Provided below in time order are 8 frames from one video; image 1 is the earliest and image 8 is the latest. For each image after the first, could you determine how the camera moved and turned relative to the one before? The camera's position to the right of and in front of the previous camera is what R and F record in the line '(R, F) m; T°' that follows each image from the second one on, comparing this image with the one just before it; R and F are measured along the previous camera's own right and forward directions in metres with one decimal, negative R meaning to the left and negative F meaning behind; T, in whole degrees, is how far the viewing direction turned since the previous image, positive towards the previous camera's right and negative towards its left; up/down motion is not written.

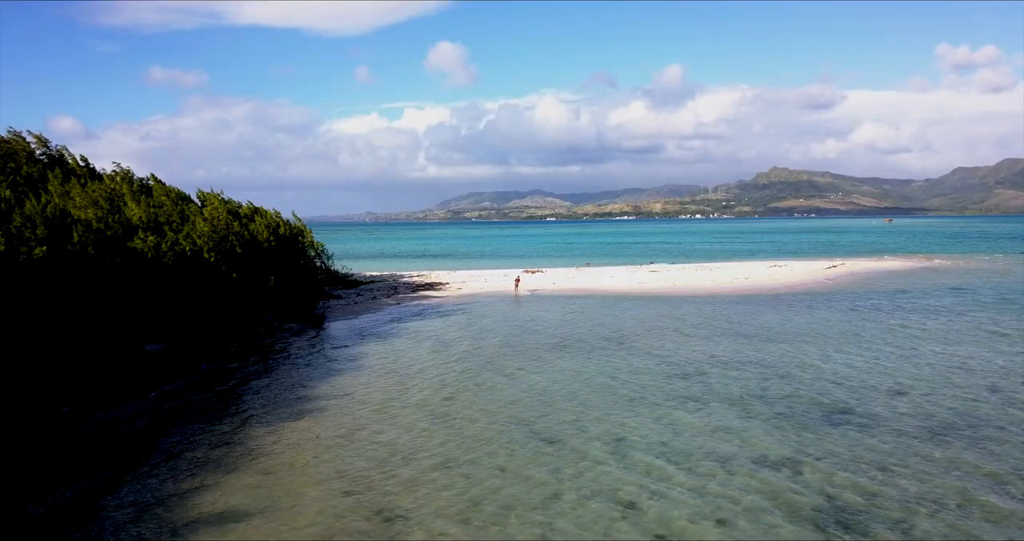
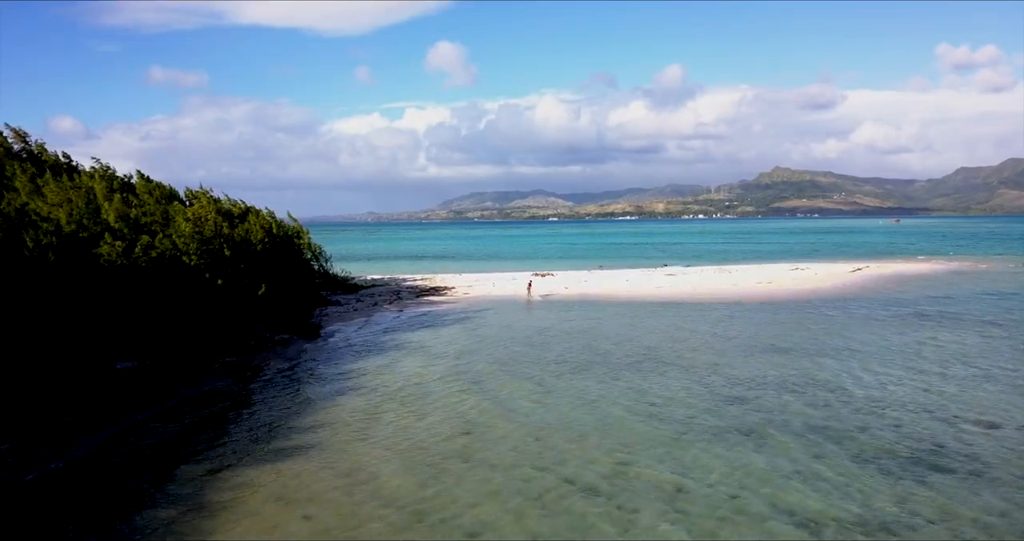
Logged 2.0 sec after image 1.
(-0.3, +2.4) m; 0°
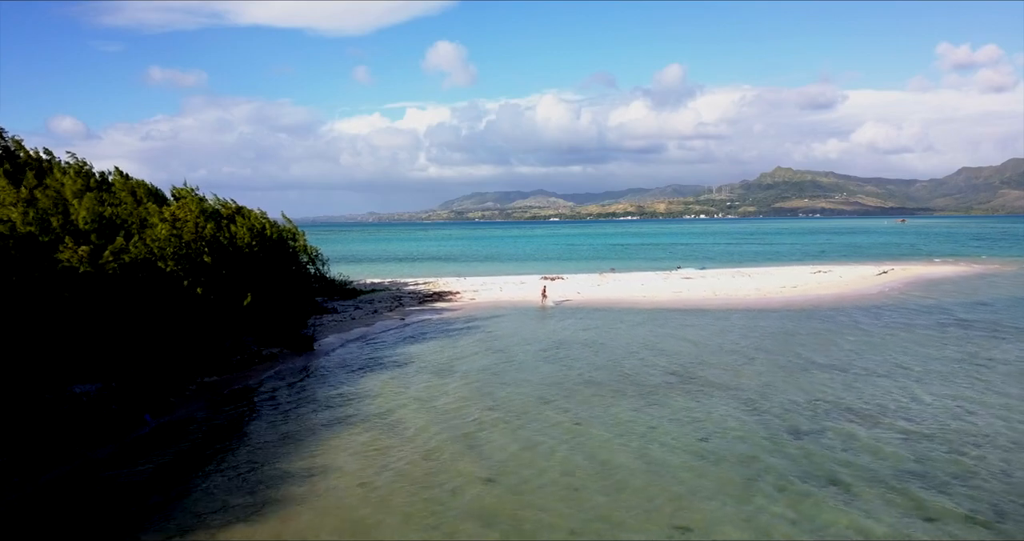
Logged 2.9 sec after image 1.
(-0.3, +2.3) m; 0°
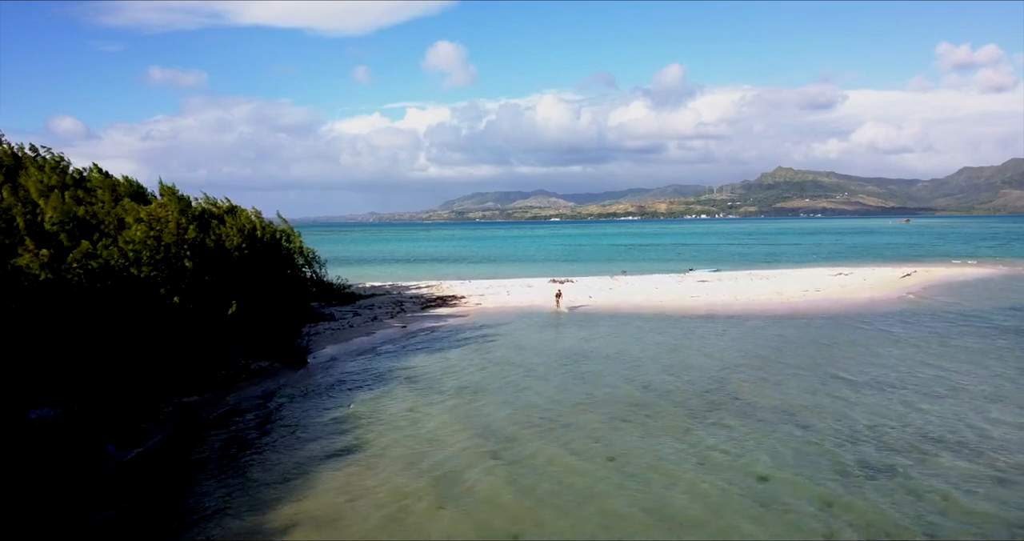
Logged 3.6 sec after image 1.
(-0.2, +2.0) m; 0°
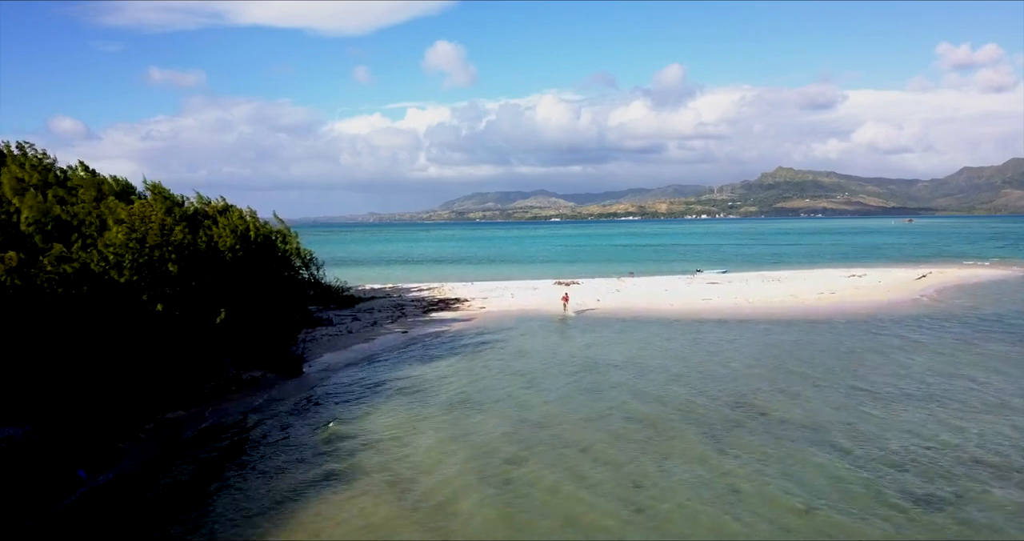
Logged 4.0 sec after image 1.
(-0.1, +1.2) m; 0°
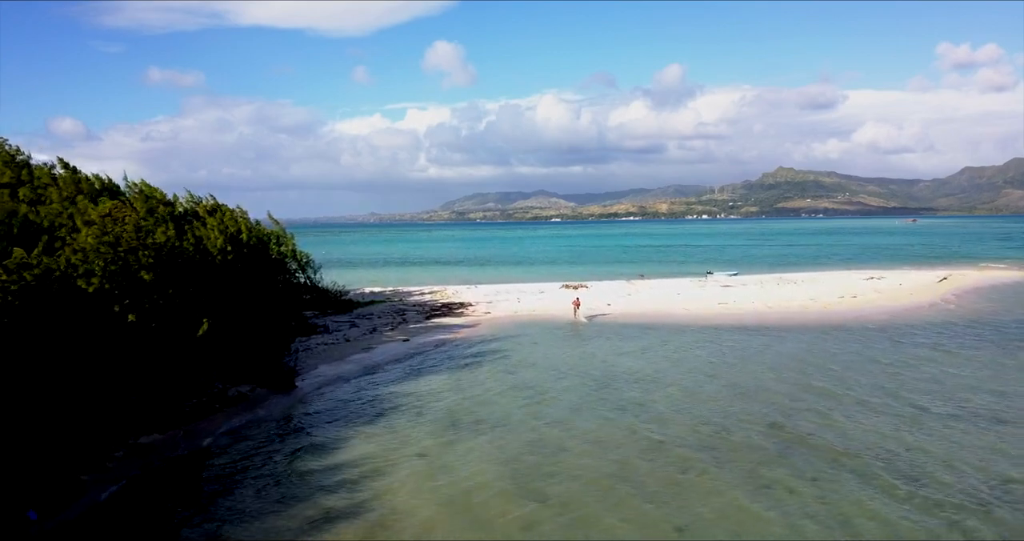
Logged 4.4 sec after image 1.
(-0.2, +1.6) m; 0°
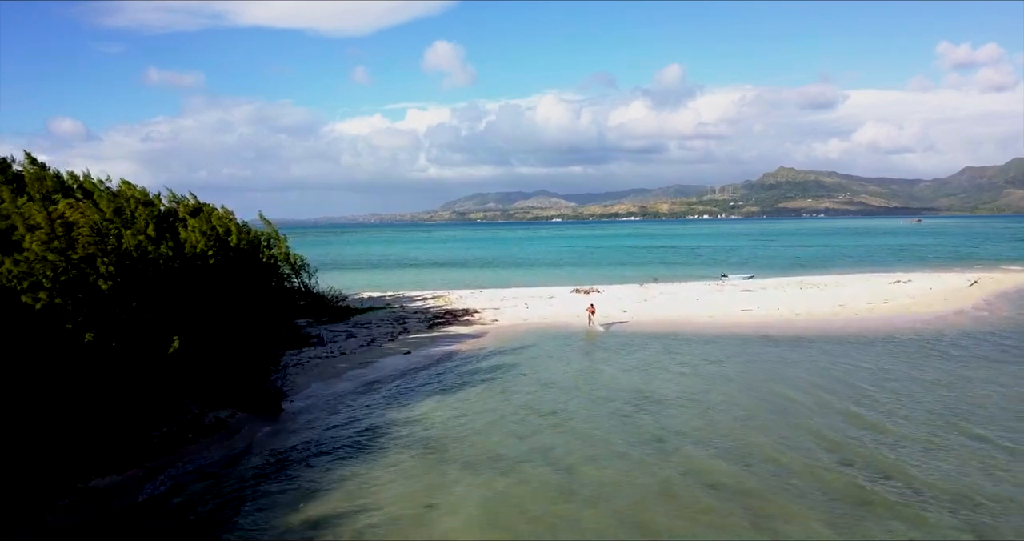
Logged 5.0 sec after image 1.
(-0.2, +2.1) m; 0°
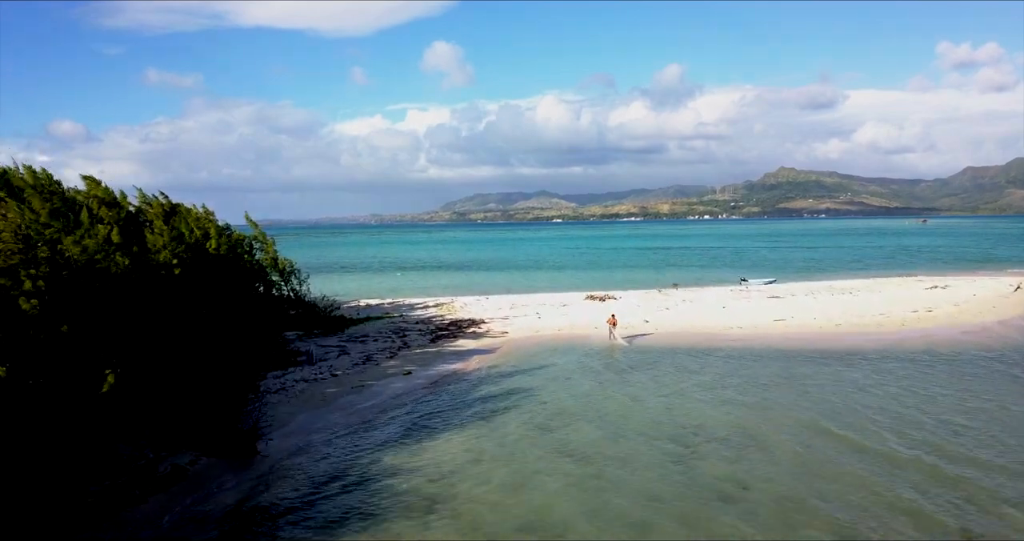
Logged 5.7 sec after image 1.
(-0.3, +2.6) m; 0°
